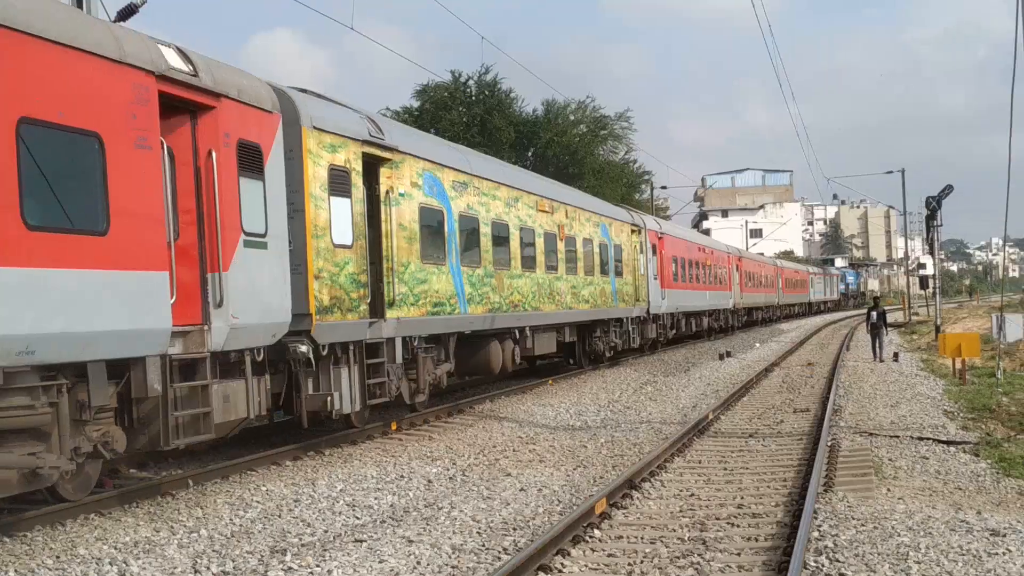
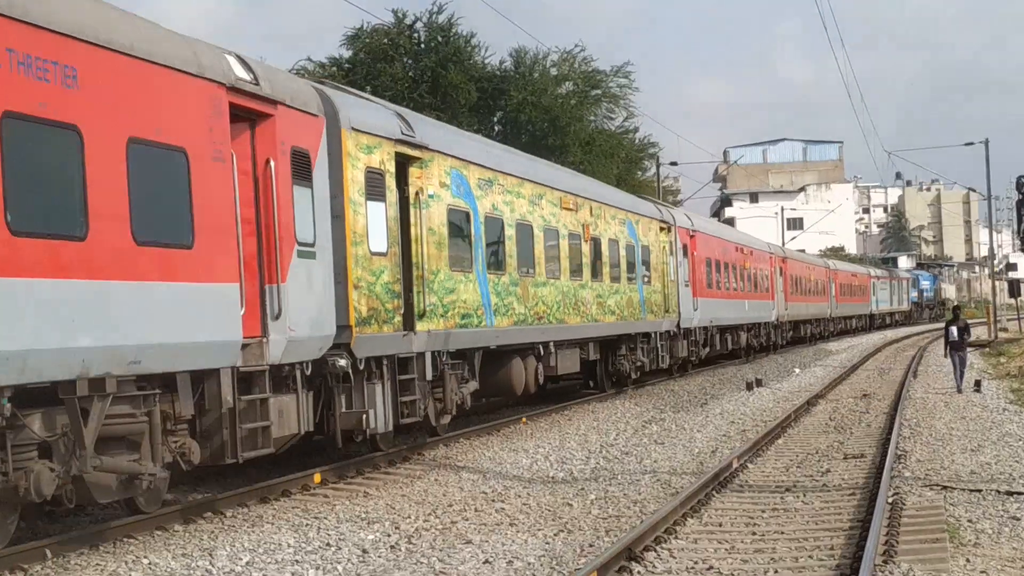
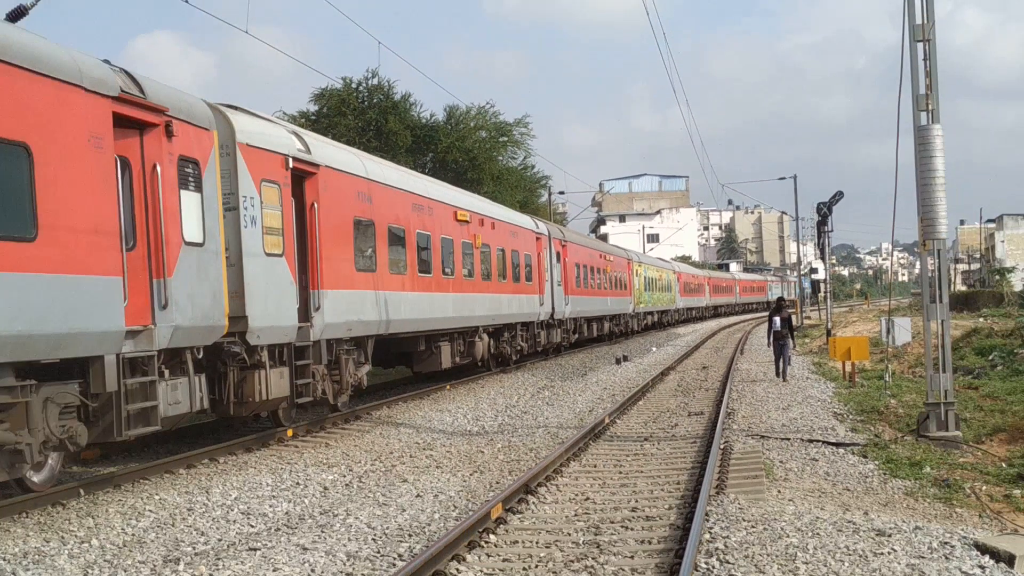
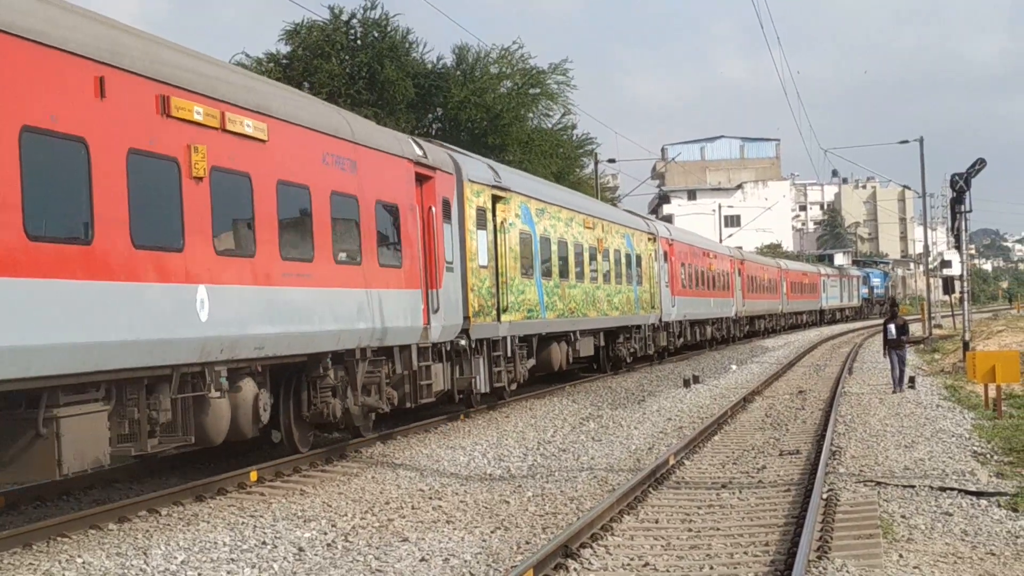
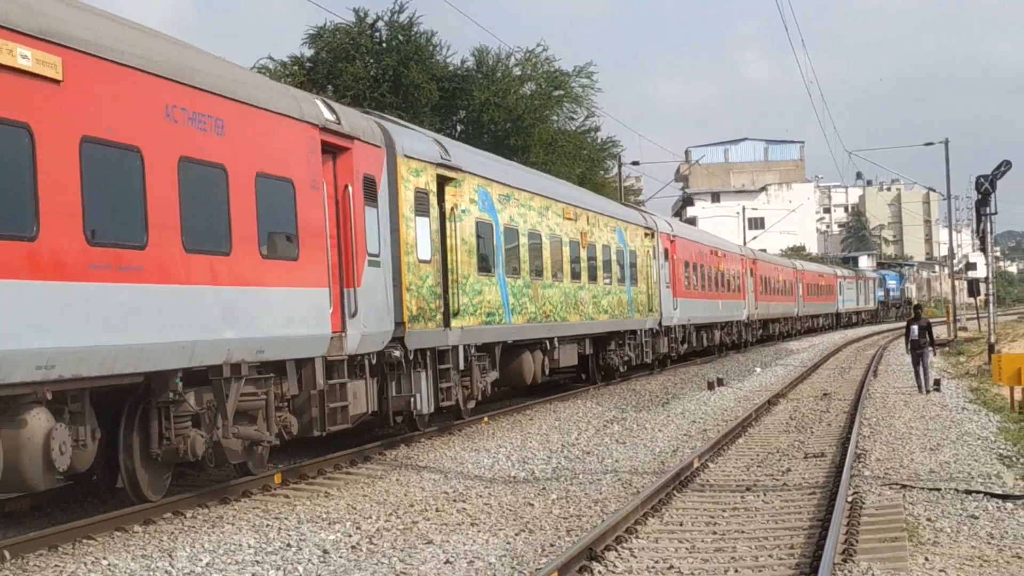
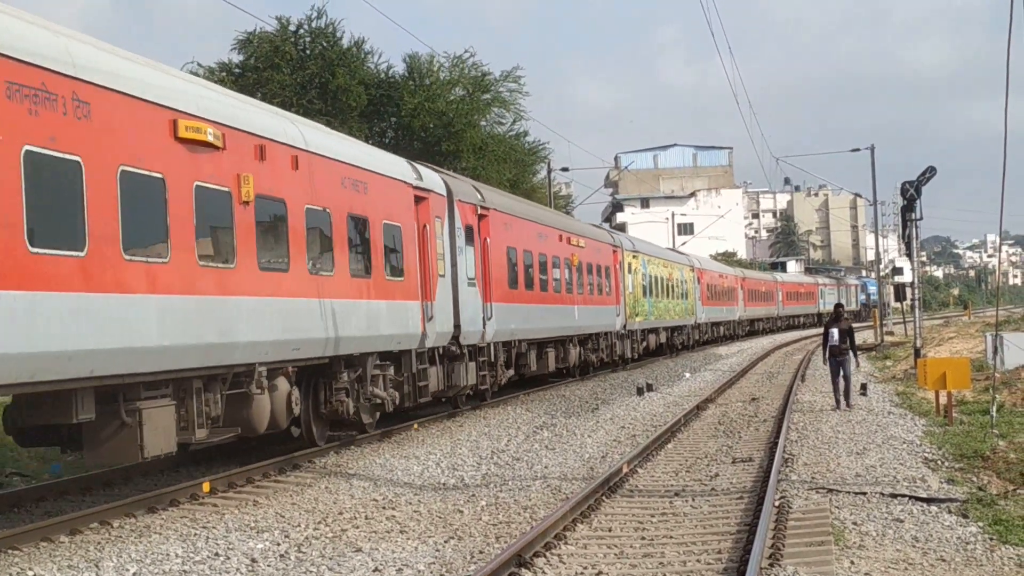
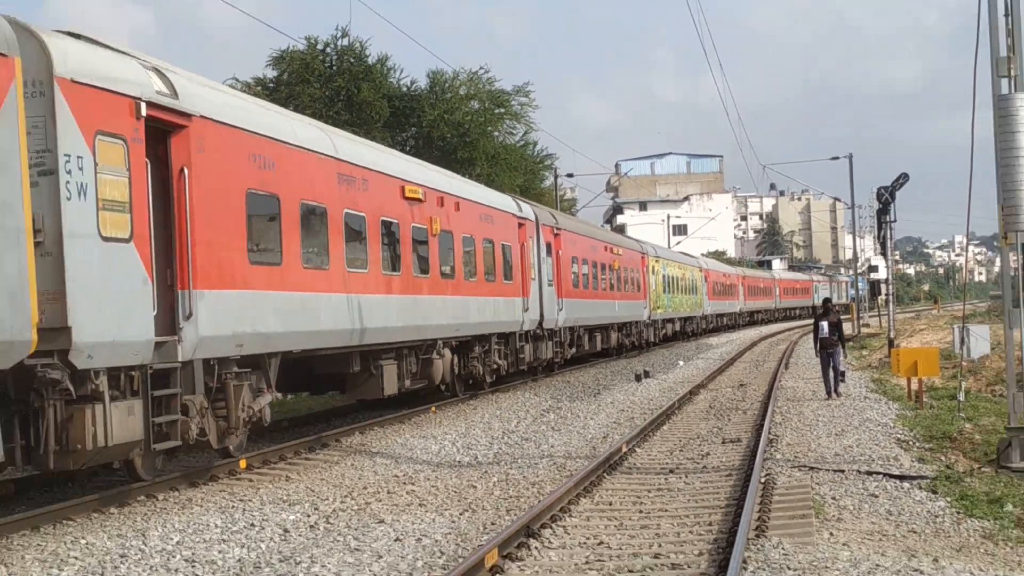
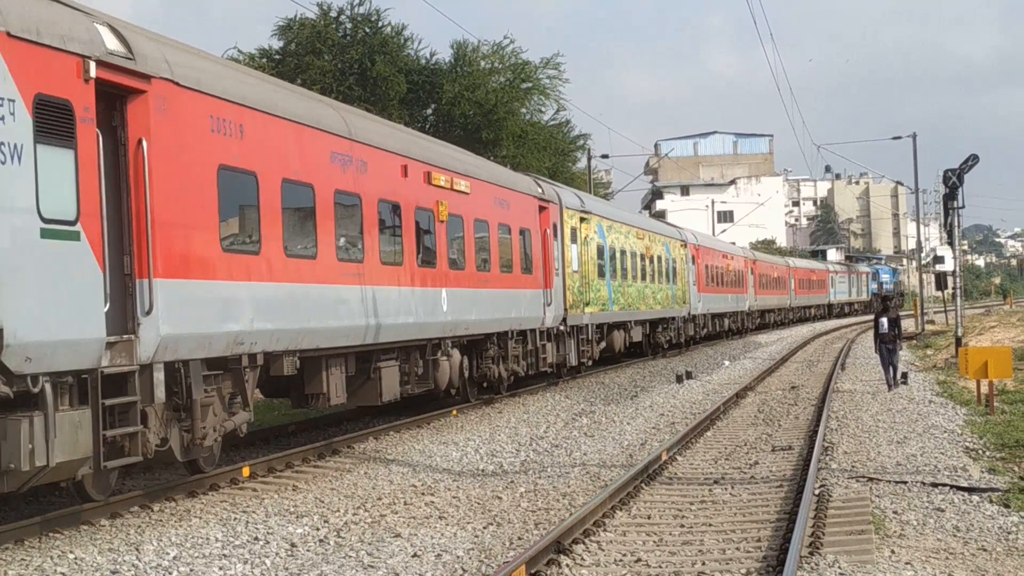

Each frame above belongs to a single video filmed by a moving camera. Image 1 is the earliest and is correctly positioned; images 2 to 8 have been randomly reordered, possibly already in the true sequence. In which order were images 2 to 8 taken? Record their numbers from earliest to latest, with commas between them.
2, 5, 4, 8, 6, 7, 3
